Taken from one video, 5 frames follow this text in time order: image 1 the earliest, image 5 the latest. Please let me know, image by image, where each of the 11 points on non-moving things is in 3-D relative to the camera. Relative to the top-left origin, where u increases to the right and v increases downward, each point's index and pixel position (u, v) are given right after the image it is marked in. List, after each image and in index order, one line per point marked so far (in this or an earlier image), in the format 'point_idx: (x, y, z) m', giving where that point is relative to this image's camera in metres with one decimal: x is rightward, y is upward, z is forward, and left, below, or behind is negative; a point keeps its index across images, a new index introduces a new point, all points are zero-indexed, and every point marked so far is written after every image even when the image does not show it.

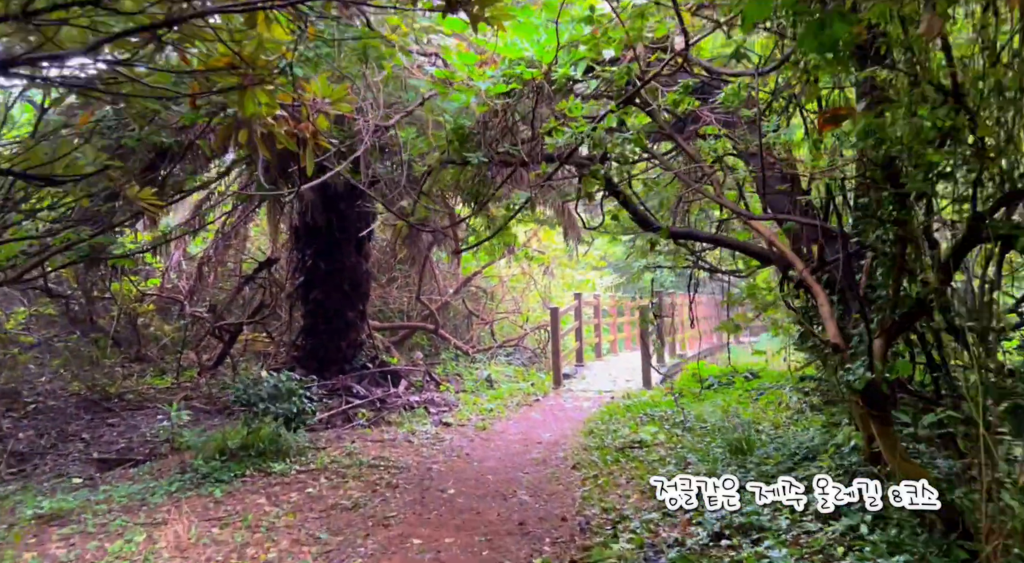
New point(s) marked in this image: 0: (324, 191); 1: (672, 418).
0: (-2.1, +1.0, +8.9) m
1: (+1.4, -1.2, +7.1) m
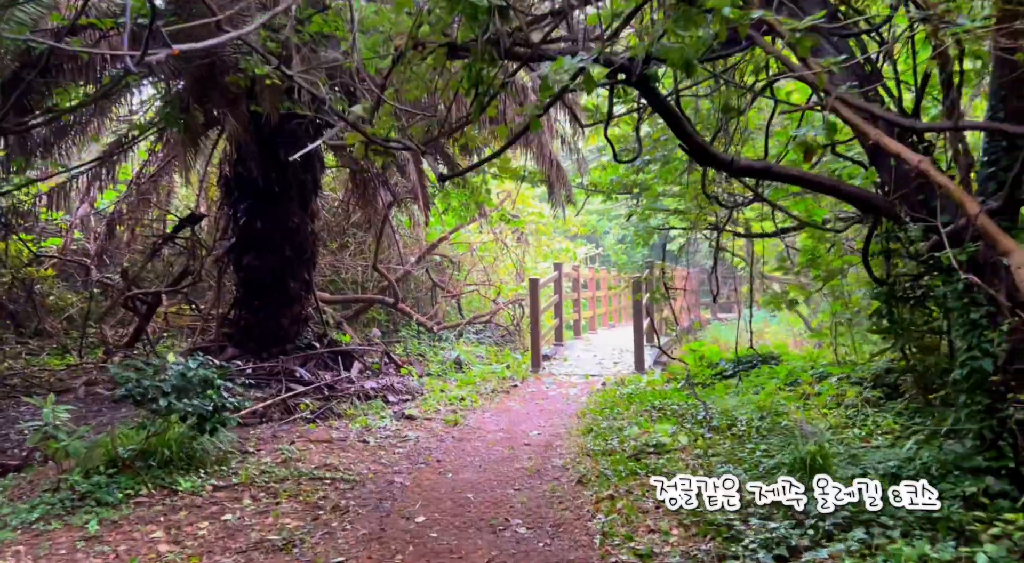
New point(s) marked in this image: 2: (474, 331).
0: (-2.3, +1.4, +7.3) m
1: (+1.3, -1.0, +5.8) m
2: (-0.5, -0.7, +10.6) m
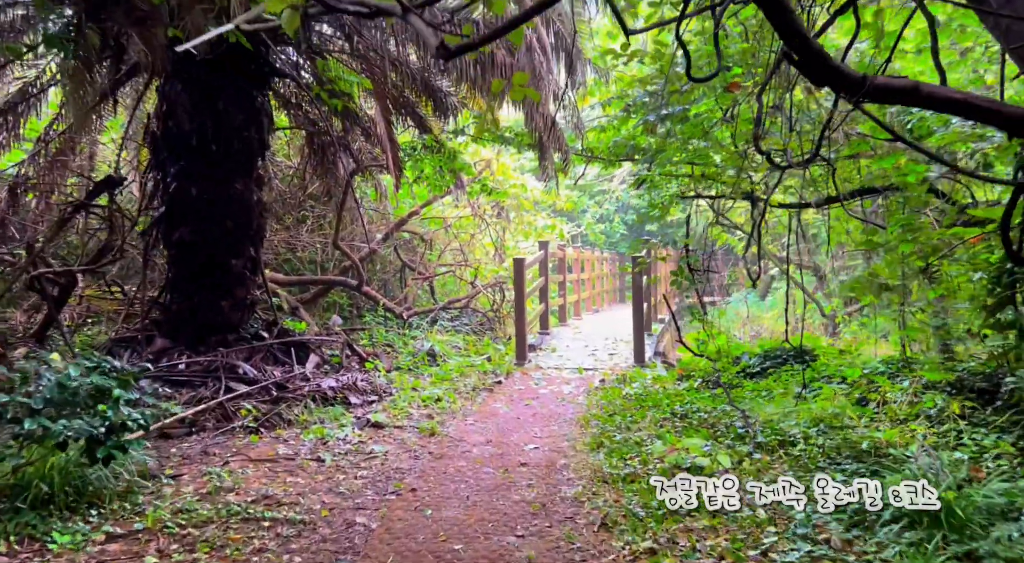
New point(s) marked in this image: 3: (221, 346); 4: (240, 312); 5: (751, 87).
0: (-2.4, +1.6, +6.0) m
1: (+1.2, -0.8, +4.7) m
2: (-0.7, -0.4, +9.4) m
3: (-2.4, -0.5, +6.5) m
4: (-2.3, -0.2, +6.7) m
5: (+1.5, +1.2, +5.0) m
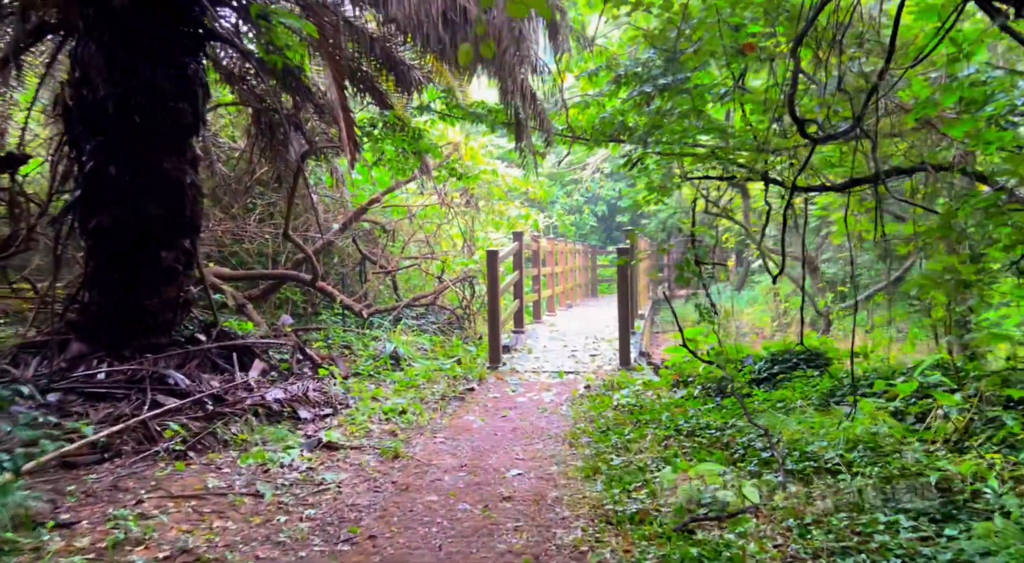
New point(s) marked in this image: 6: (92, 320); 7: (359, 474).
0: (-2.6, +1.6, +5.1) m
1: (+1.1, -0.8, +3.9) m
2: (-1.1, -0.4, +8.6) m
3: (-2.6, -0.5, +5.6) m
4: (-2.5, -0.2, +5.8) m
5: (+1.4, +1.3, +4.3) m
6: (-2.9, -0.3, +5.5) m
7: (-0.8, -1.0, +4.2) m
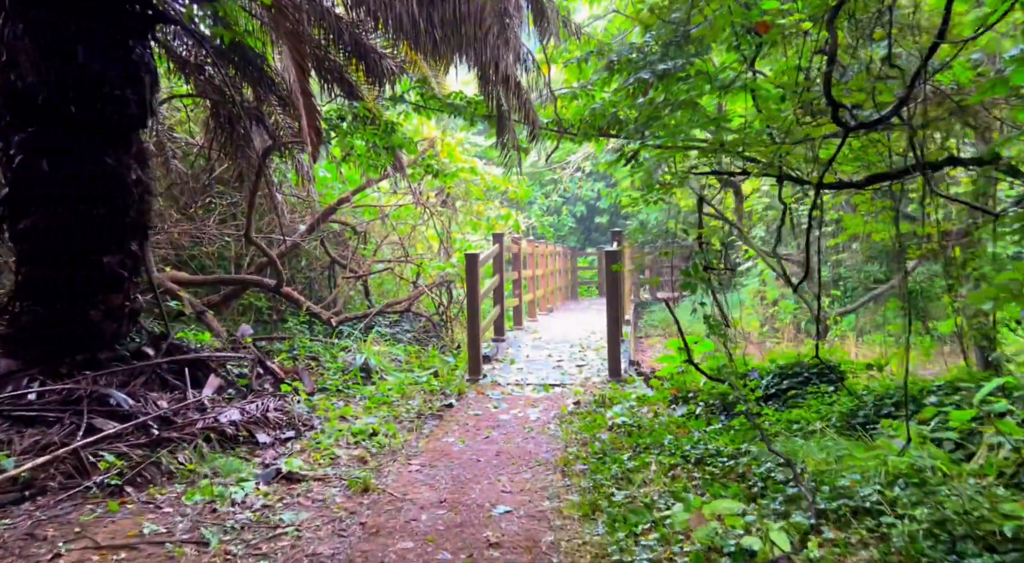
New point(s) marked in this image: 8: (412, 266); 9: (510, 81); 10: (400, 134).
0: (-2.7, +1.5, +4.5) m
1: (+1.1, -0.9, +3.5) m
2: (-1.3, -0.4, +8.1) m
3: (-2.7, -0.5, +5.0) m
4: (-2.6, -0.3, +5.2) m
5: (+1.3, +1.2, +3.8) m
6: (-3.0, -0.3, +4.9) m
7: (-0.9, -1.1, +3.7) m
8: (-1.1, +0.2, +8.6) m
9: (0.0, +1.4, +5.4) m
10: (-0.9, +1.2, +6.6) m
